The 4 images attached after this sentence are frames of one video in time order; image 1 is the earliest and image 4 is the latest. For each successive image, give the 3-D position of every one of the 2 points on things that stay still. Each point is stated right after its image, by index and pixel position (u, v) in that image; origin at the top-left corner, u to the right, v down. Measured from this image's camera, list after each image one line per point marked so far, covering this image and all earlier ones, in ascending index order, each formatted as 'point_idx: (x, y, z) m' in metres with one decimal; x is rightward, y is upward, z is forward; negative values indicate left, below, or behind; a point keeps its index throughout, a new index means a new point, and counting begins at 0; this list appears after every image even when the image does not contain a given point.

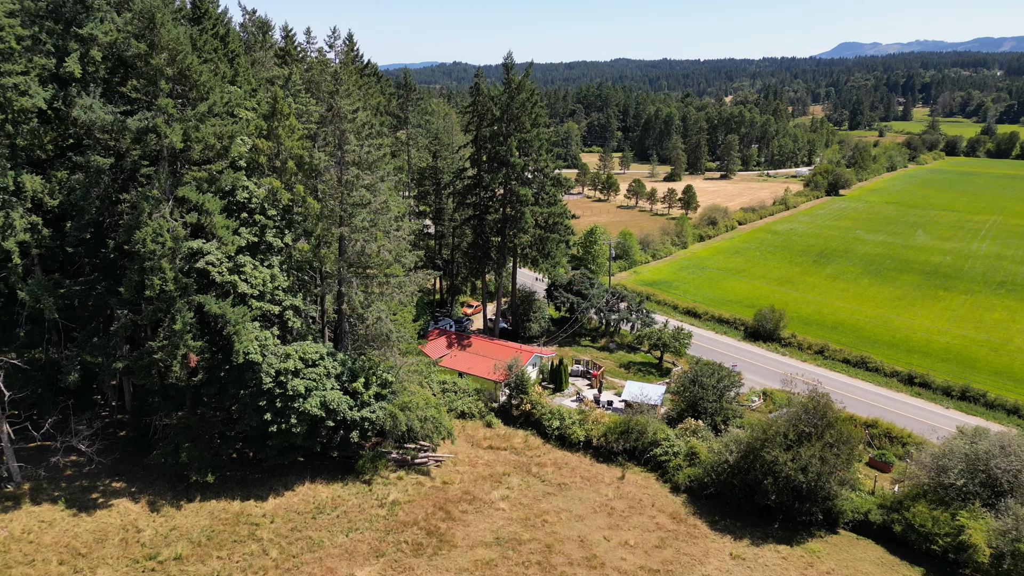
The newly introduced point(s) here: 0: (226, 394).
0: (-10.0, -3.7, +18.6) m
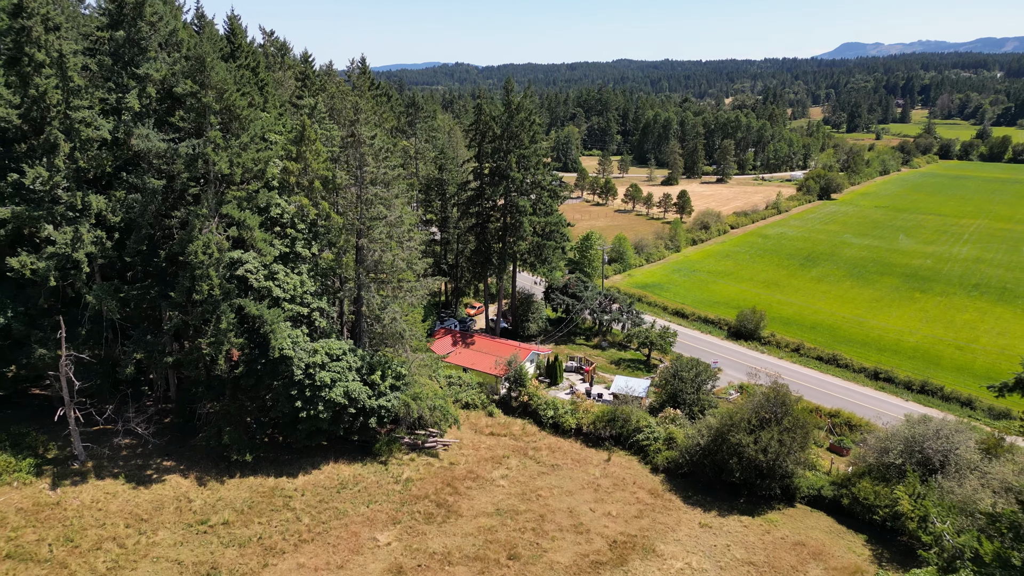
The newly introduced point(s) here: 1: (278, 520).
0: (-10.1, -3.9, +21.3) m
1: (-8.5, -8.4, +19.1) m
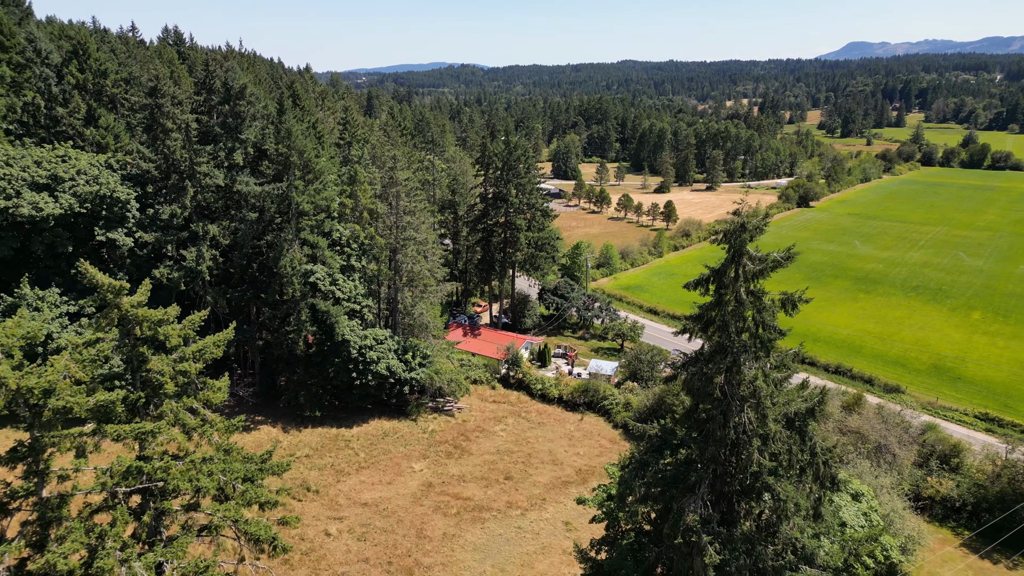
0: (-10.3, -4.0, +29.4) m
1: (-8.7, -8.6, +27.1) m
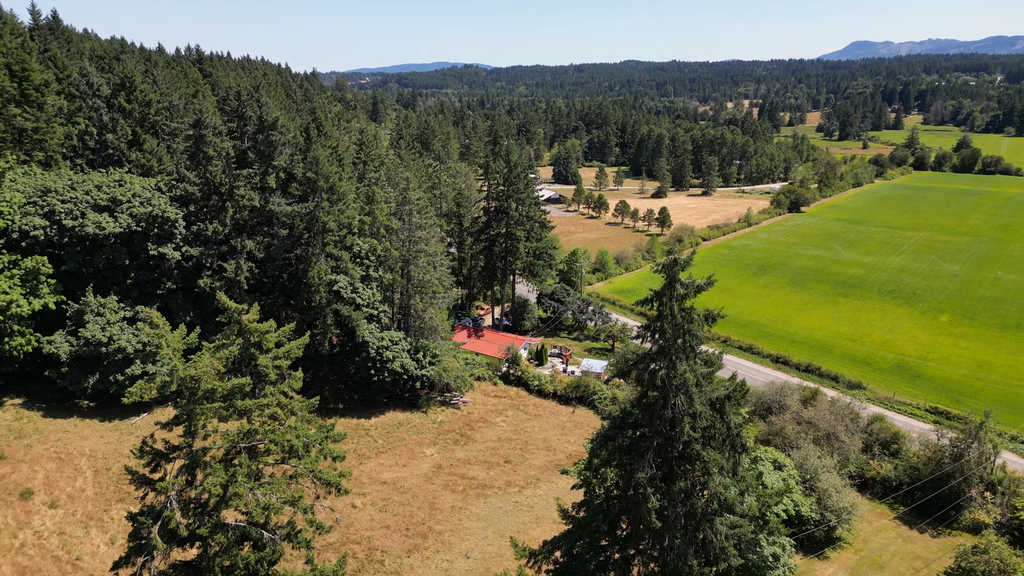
0: (-10.3, -4.5, +33.3) m
1: (-8.8, -9.0, +31.1) m
